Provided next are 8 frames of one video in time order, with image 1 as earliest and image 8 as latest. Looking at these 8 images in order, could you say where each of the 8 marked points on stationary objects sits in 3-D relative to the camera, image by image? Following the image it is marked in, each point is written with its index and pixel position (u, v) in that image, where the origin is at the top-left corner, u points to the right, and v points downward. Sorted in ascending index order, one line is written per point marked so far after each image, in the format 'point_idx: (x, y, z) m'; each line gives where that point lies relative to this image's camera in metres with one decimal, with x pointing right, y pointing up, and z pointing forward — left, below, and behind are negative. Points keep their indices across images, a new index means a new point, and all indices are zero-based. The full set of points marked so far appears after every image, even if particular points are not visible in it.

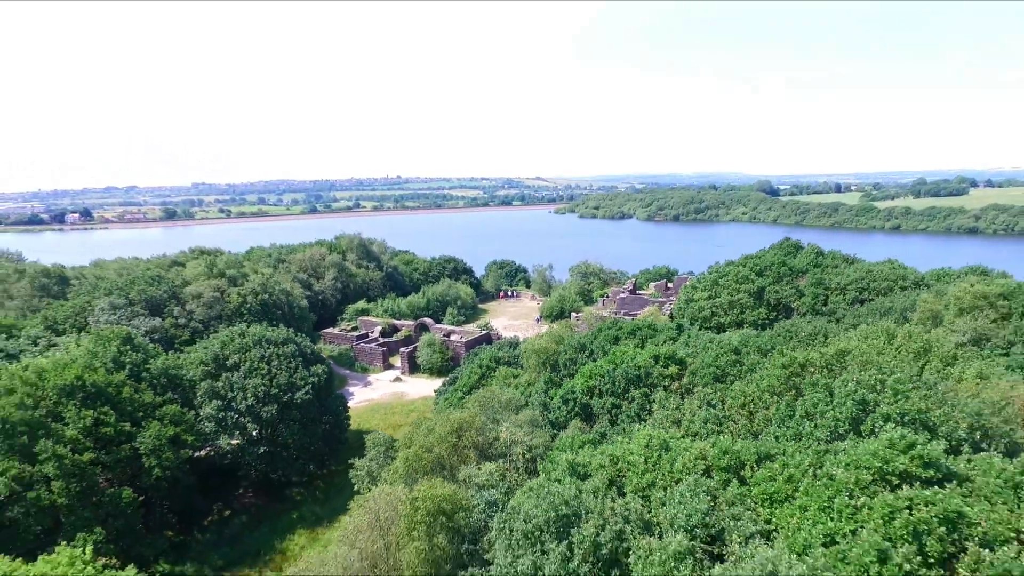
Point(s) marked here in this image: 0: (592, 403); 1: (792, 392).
0: (+1.1, -1.4, +8.5) m
1: (+3.1, -1.1, +6.8) m
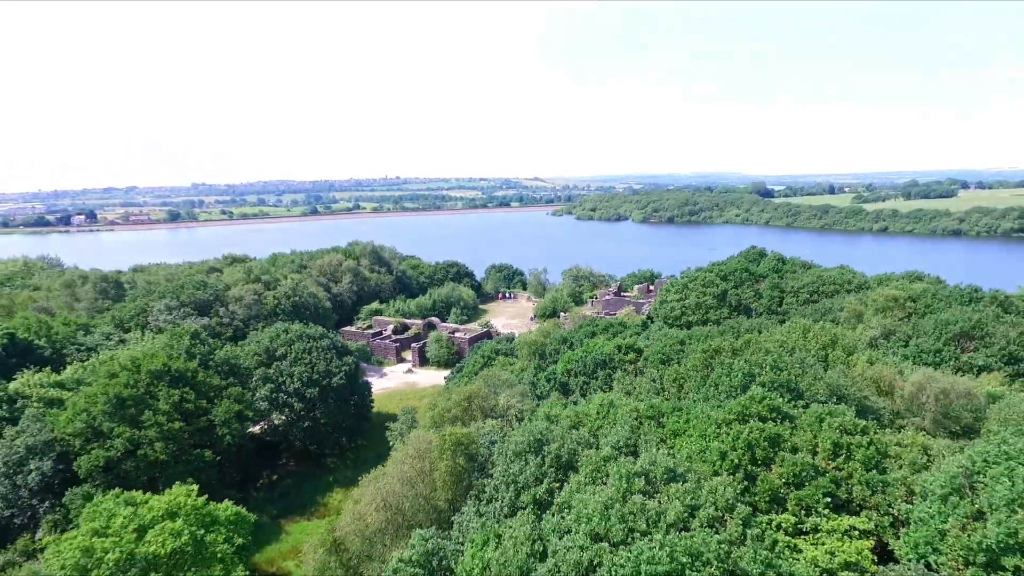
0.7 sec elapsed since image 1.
0: (+1.0, -1.6, +11.1) m
1: (+3.0, -1.2, +9.4) m
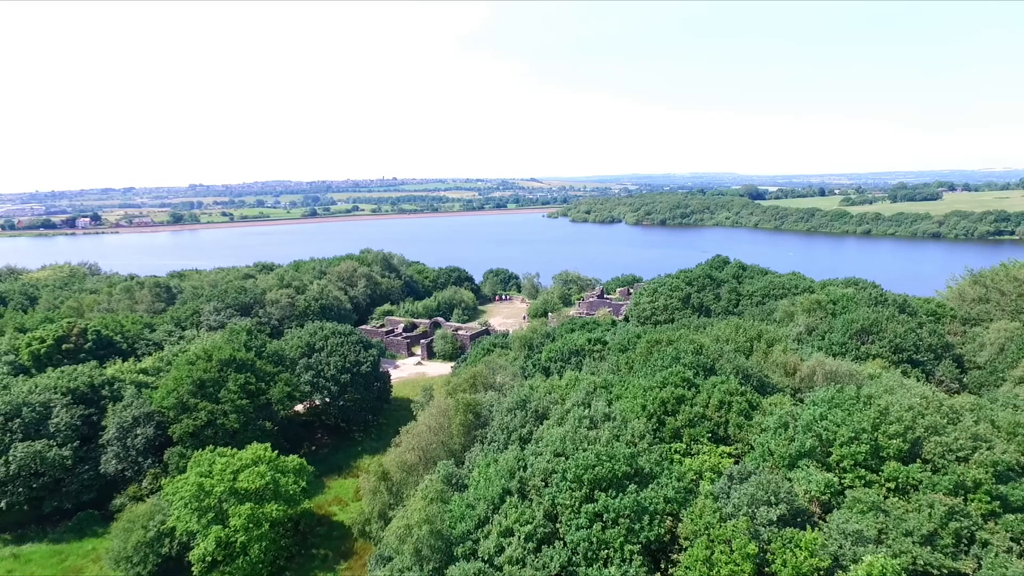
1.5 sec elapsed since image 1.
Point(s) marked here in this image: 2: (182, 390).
0: (+0.9, -1.7, +14.5) m
1: (+2.9, -1.3, +12.8) m
2: (-7.8, -2.4, +14.9) m
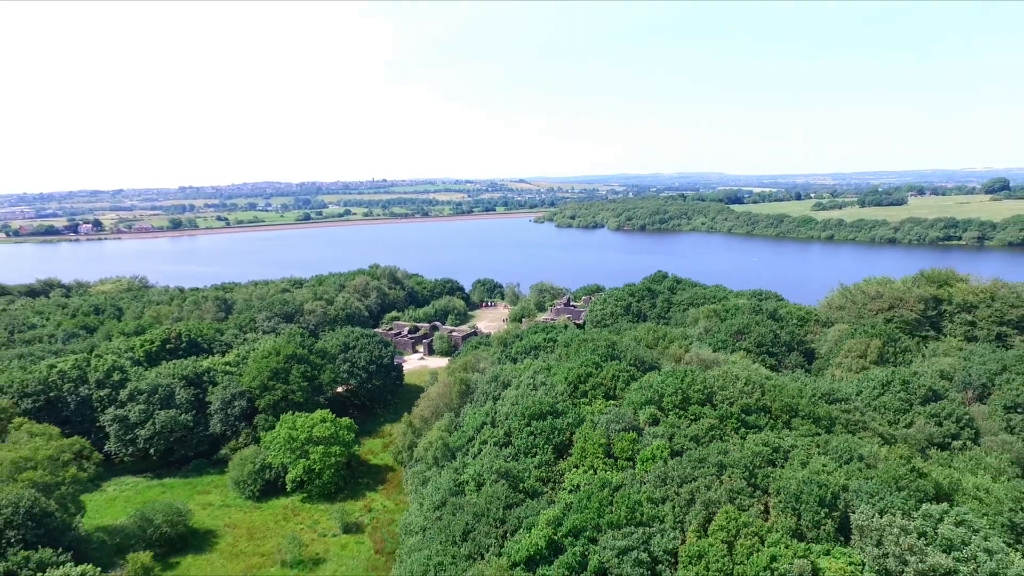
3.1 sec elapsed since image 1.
0: (+0.2, -2.2, +21.1) m
1: (+2.2, -1.9, +19.5) m
2: (-8.5, -3.0, +21.4) m
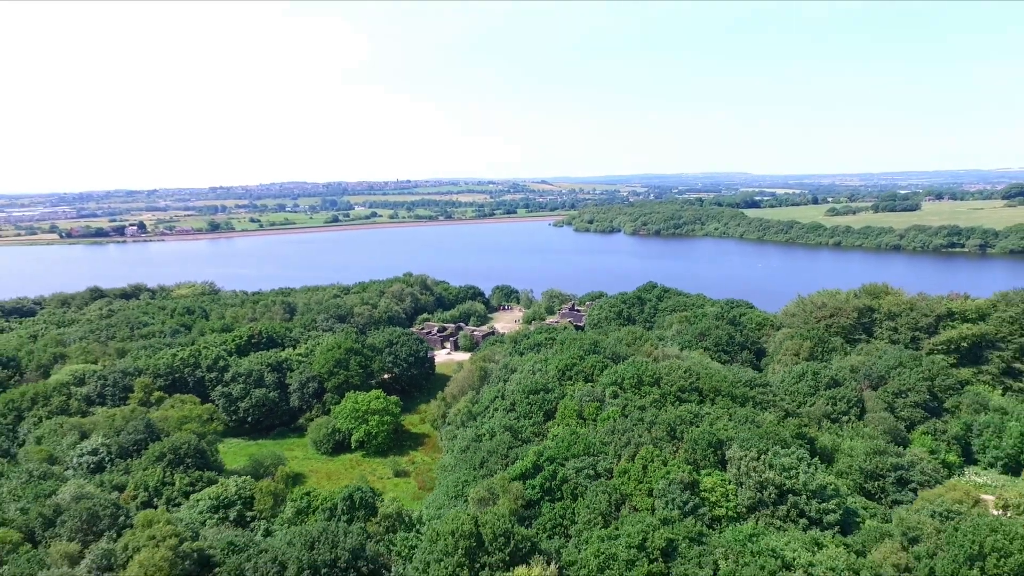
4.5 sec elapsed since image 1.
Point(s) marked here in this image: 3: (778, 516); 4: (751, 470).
0: (+0.6, -2.7, +27.2) m
1: (+2.5, -2.3, +25.5) m
2: (-8.2, -3.3, +27.9) m
3: (+6.2, -5.3, +14.6) m
4: (+5.9, -4.5, +15.4) m
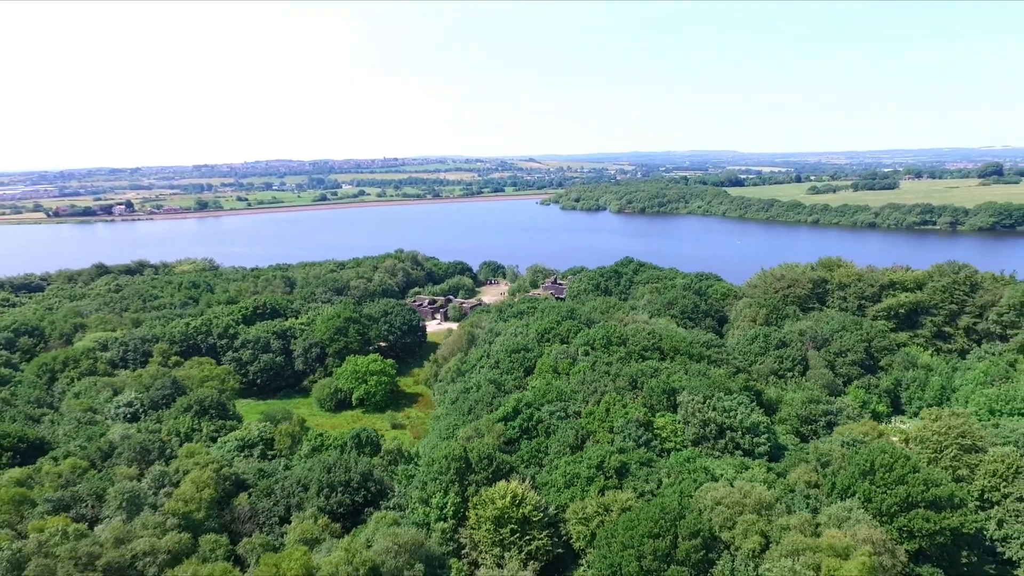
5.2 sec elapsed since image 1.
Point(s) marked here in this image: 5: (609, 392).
0: (-0.2, -1.4, +29.9) m
1: (+1.8, -1.1, +28.2) m
2: (-8.9, -2.1, +30.4) m
3: (+5.7, -4.5, +17.5) m
4: (+5.4, -3.6, +18.3) m
5: (+3.0, -3.2, +19.3) m
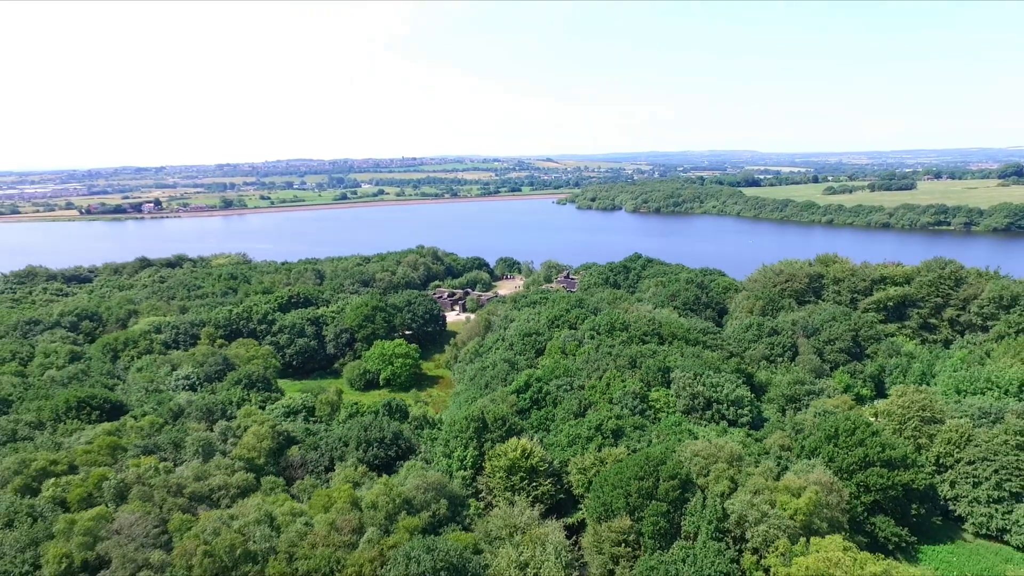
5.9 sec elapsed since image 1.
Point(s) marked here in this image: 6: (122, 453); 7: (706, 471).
0: (+0.6, -1.0, +32.5) m
1: (+2.5, -0.7, +30.7) m
2: (-8.2, -1.6, +33.2) m
3: (+6.1, -4.1, +19.9) m
4: (+5.8, -3.2, +20.7) m
5: (+3.4, -2.8, +21.8) m
6: (-10.3, -4.4, +16.5) m
7: (+4.7, -4.4, +15.2) m
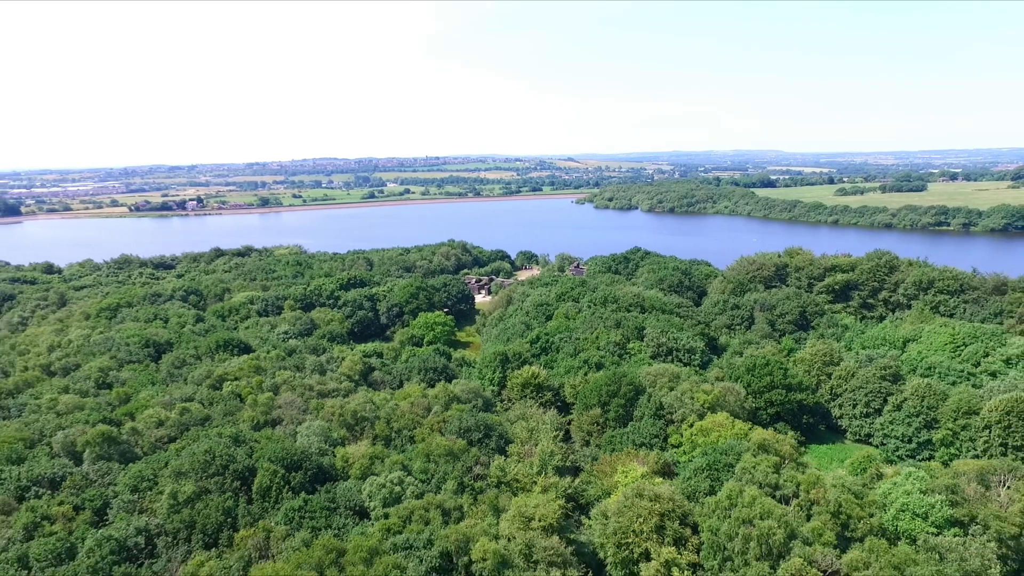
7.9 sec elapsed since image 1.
0: (+1.6, 0.0, +40.2) m
1: (+3.5, +0.3, +38.3) m
2: (-7.1, -0.5, +41.2) m
3: (+6.7, -3.1, +27.4) m
4: (+6.5, -2.3, +28.2) m
5: (+4.1, -1.9, +29.4) m
6: (-9.7, -3.3, +24.6) m
7: (+5.2, -3.5, +22.8) m
